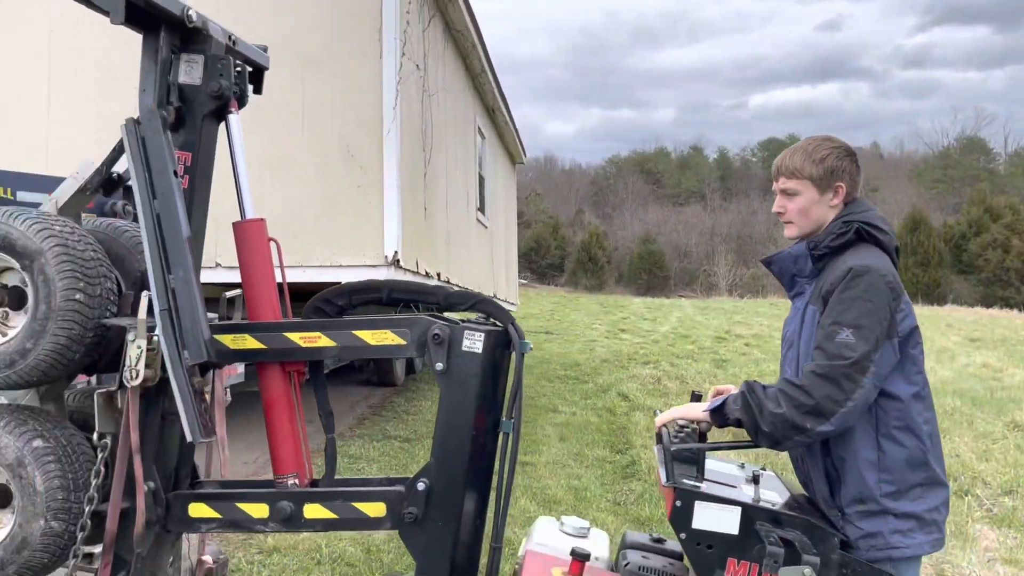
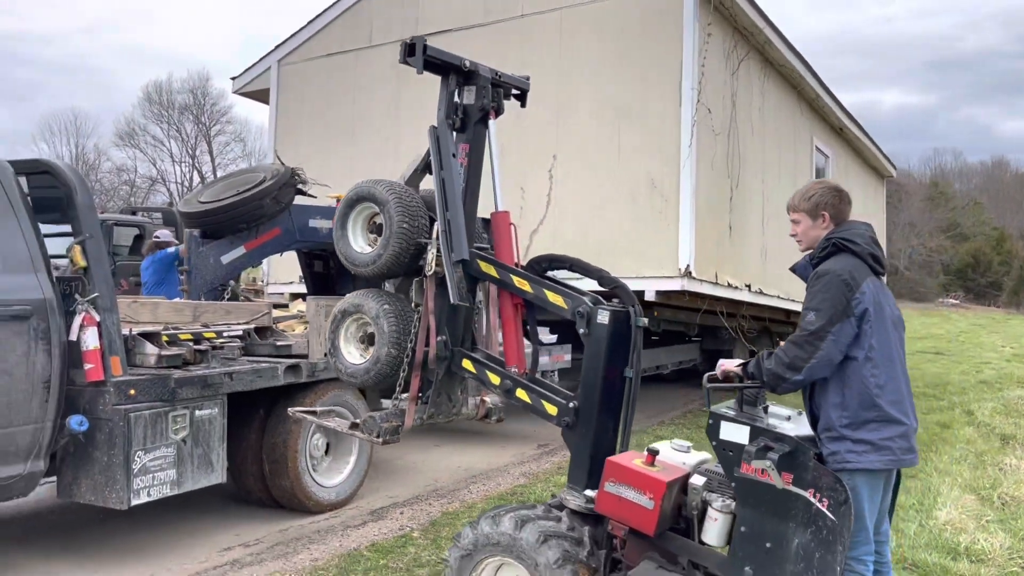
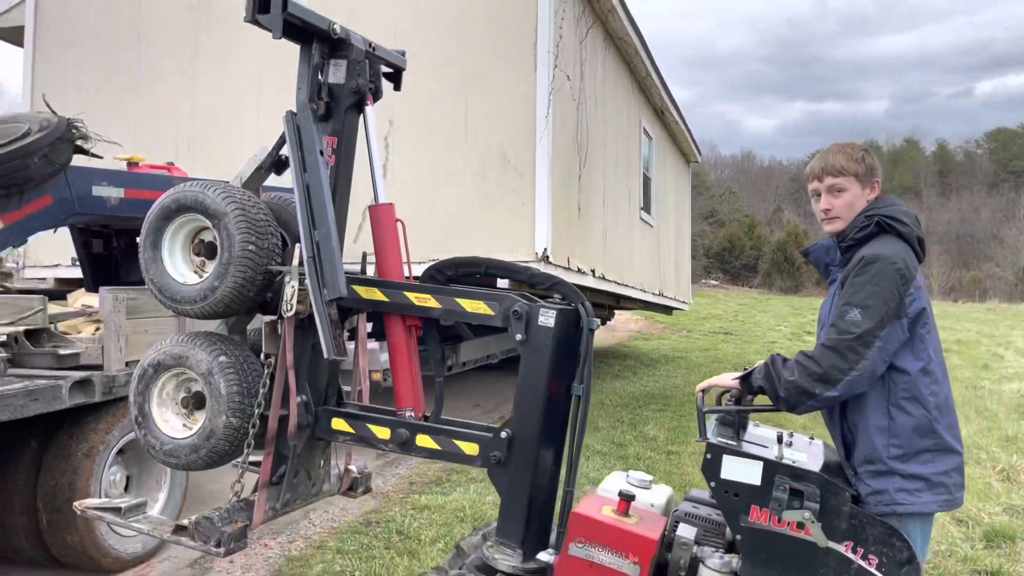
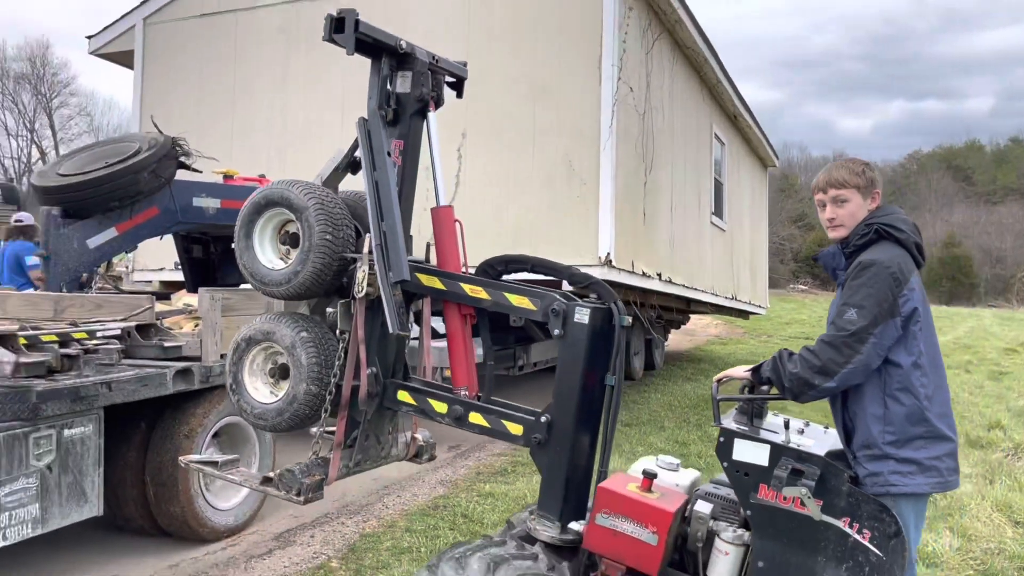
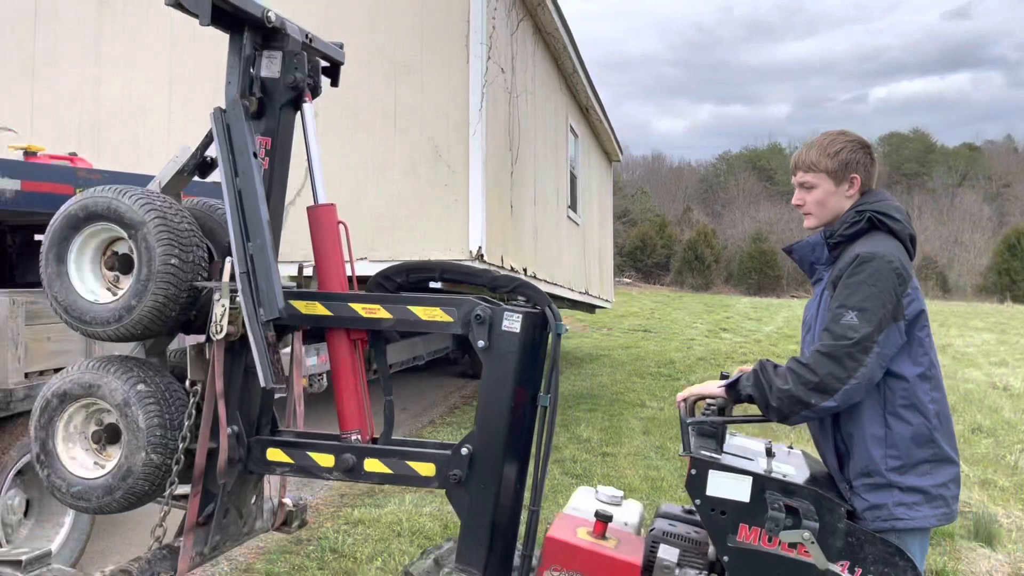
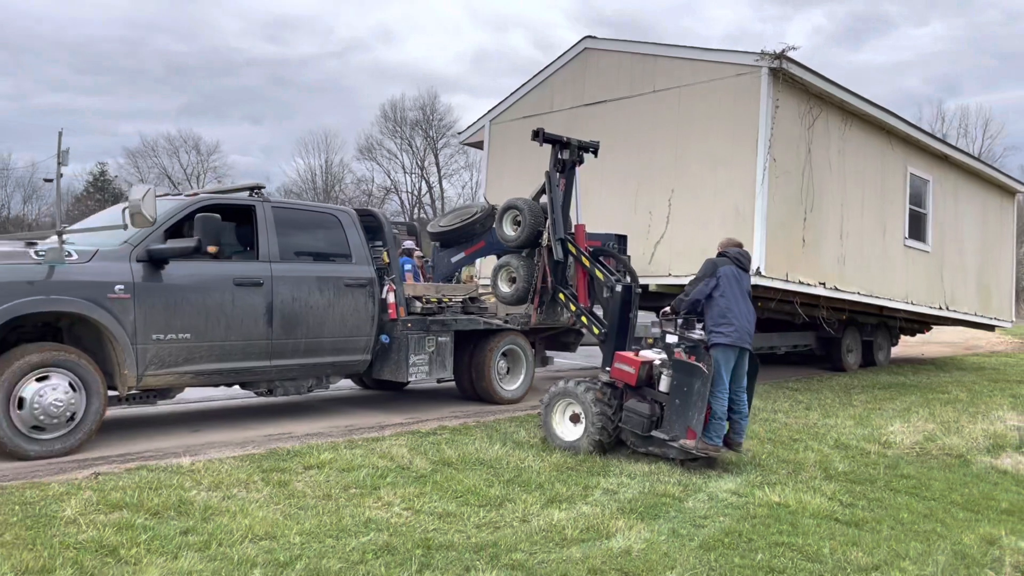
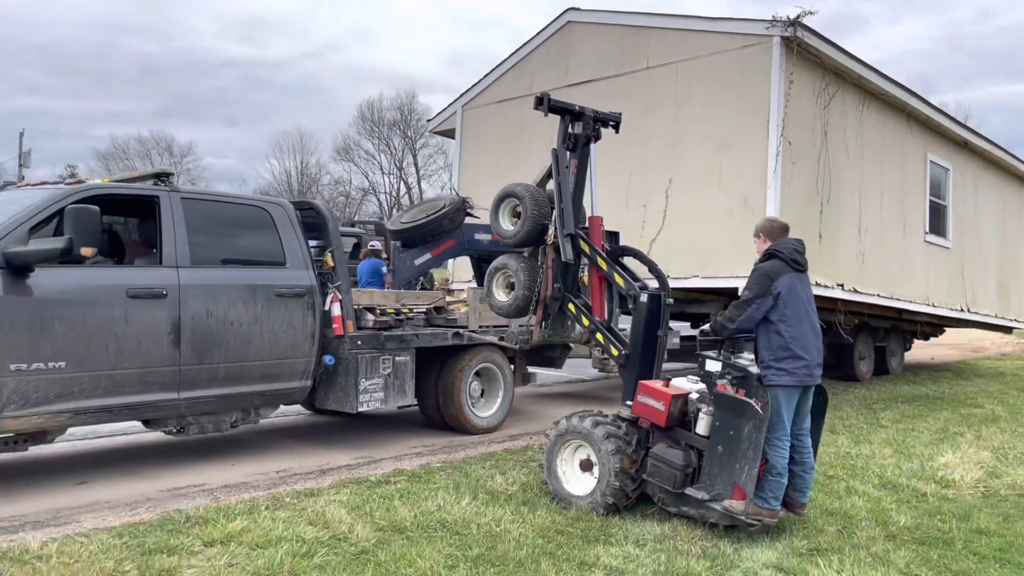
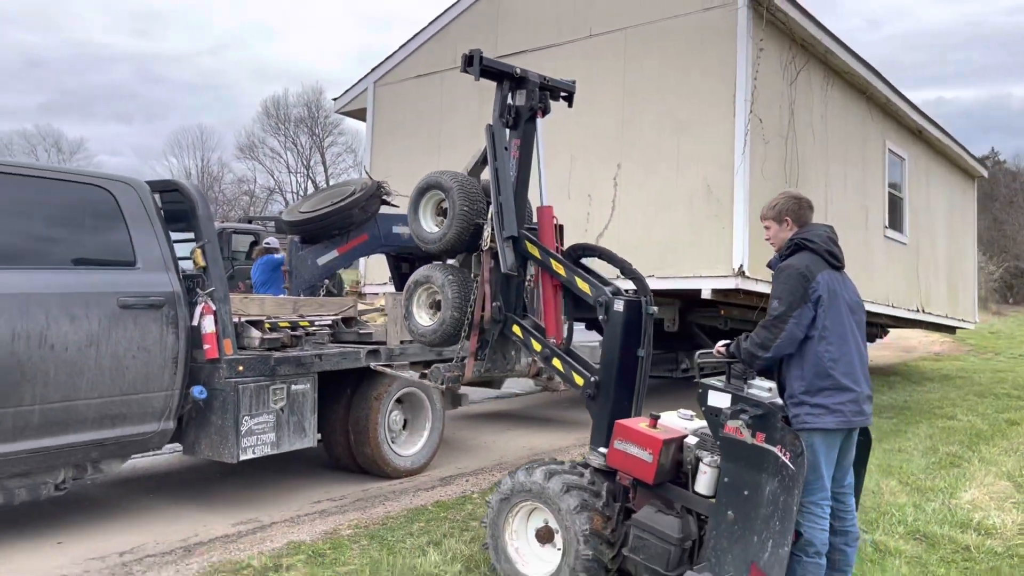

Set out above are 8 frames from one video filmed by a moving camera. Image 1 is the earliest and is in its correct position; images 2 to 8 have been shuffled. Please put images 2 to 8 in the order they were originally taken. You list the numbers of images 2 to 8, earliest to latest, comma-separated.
5, 3, 4, 2, 8, 7, 6
